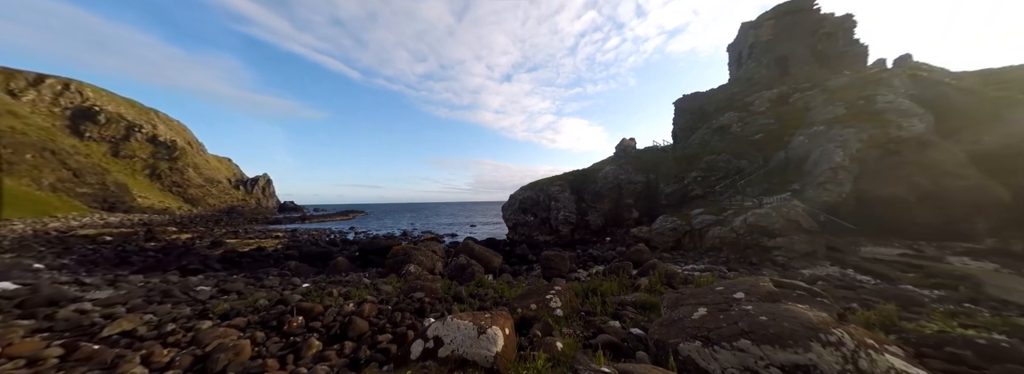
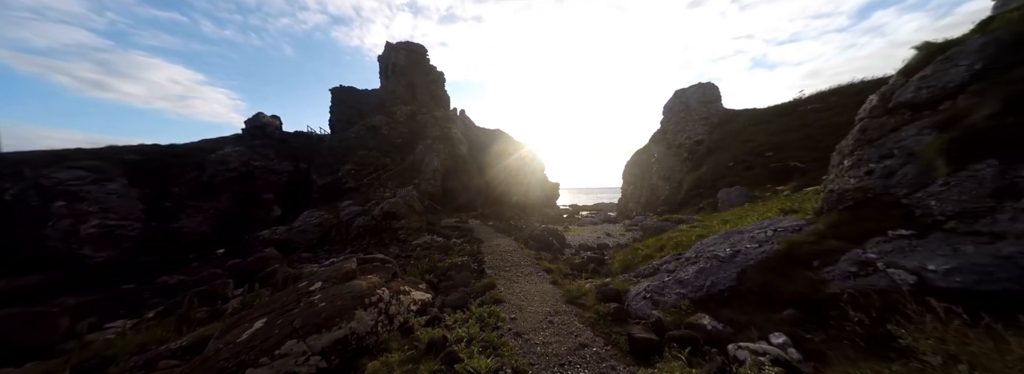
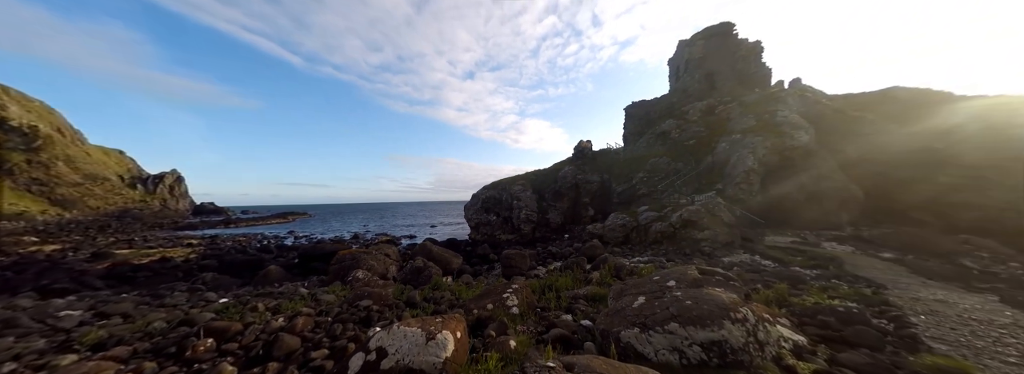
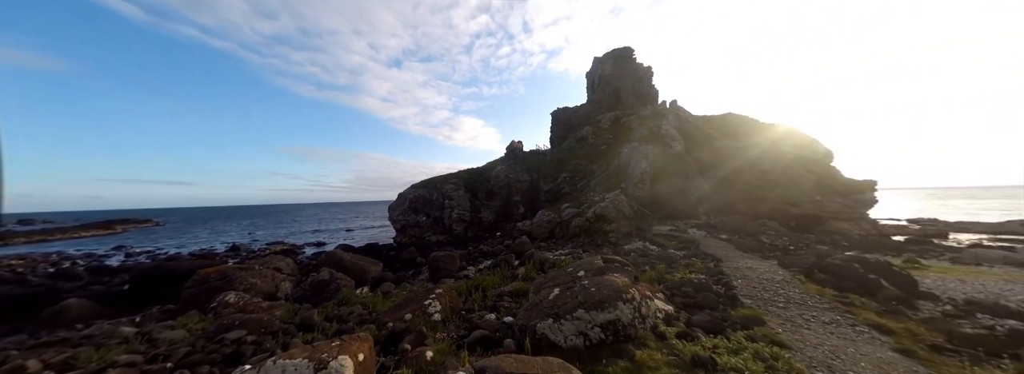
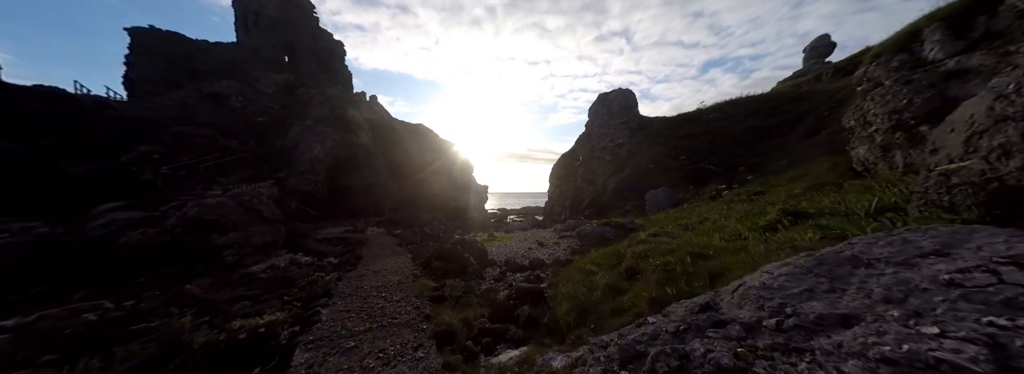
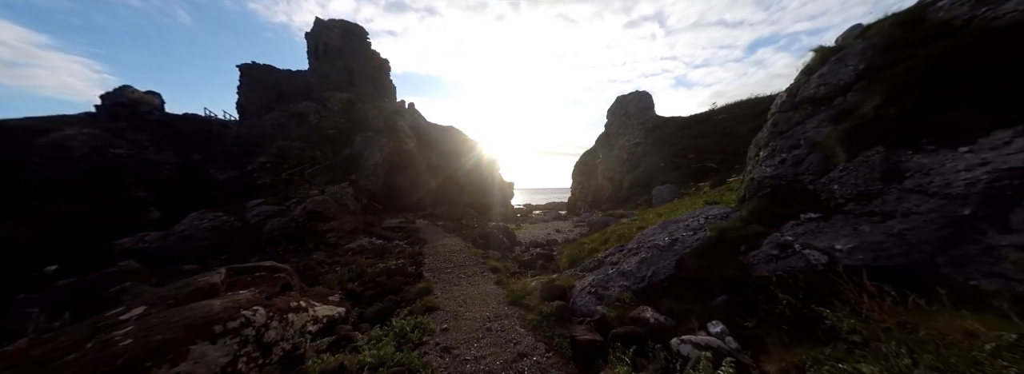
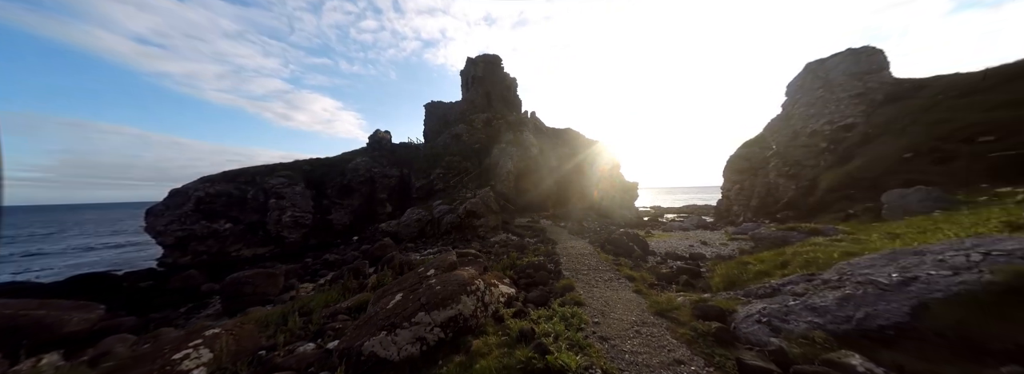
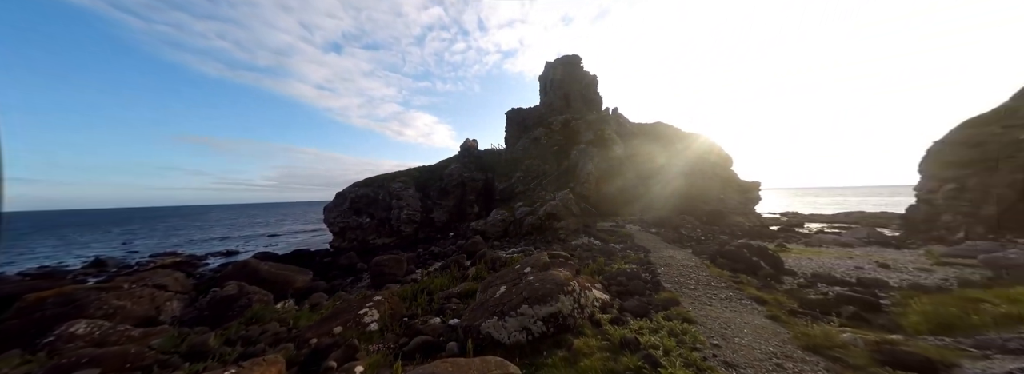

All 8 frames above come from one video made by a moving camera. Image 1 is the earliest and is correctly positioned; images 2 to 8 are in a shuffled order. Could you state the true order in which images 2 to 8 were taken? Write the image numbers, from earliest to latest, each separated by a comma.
3, 4, 8, 7, 2, 6, 5
